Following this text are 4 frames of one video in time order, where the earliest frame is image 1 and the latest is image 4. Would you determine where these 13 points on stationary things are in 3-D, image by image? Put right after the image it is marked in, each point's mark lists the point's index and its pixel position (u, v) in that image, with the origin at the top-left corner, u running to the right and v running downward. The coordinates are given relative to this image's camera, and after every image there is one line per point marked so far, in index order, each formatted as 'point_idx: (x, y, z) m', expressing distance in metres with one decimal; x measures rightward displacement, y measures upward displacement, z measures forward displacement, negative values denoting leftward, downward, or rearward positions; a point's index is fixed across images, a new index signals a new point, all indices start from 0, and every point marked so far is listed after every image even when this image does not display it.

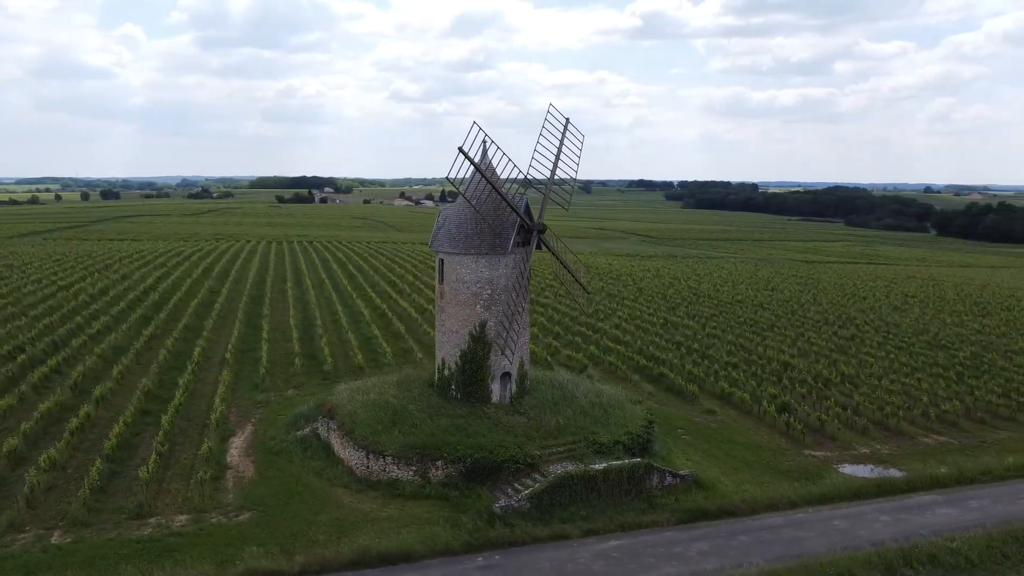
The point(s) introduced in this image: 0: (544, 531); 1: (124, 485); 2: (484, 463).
0: (+0.6, -4.6, +15.6) m
1: (-8.3, -4.2, +17.8) m
2: (-0.6, -3.7, +17.4) m
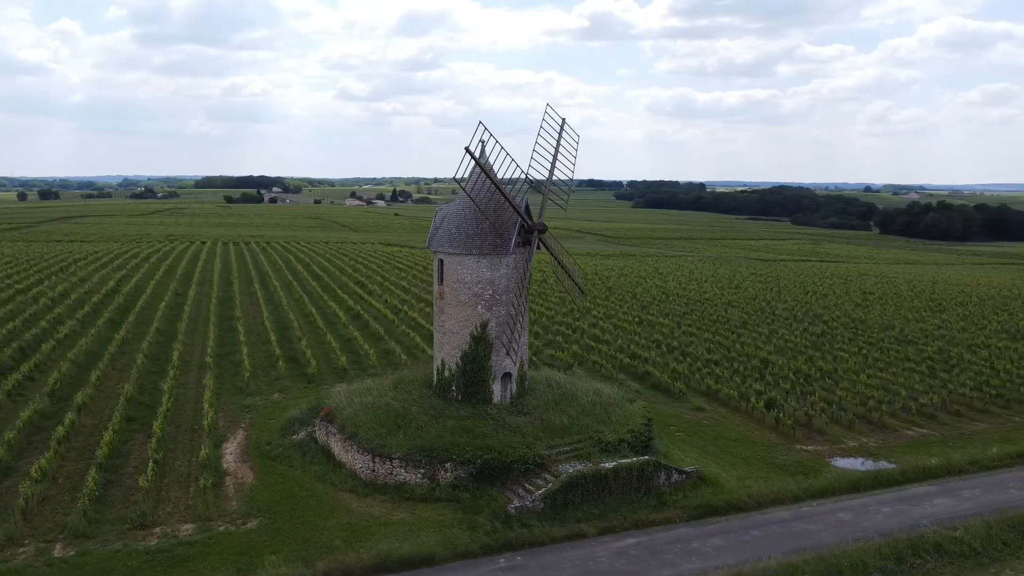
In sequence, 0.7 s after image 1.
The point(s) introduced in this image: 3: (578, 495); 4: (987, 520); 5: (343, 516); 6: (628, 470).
0: (+0.9, -4.6, +15.6) m
1: (-8.1, -4.3, +17.2) m
2: (-0.4, -3.7, +17.3) m
3: (+1.3, -4.2, +16.6) m
4: (+9.6, -4.7, +16.7) m
5: (-3.4, -4.6, +16.7) m
6: (+2.4, -3.8, +17.1) m
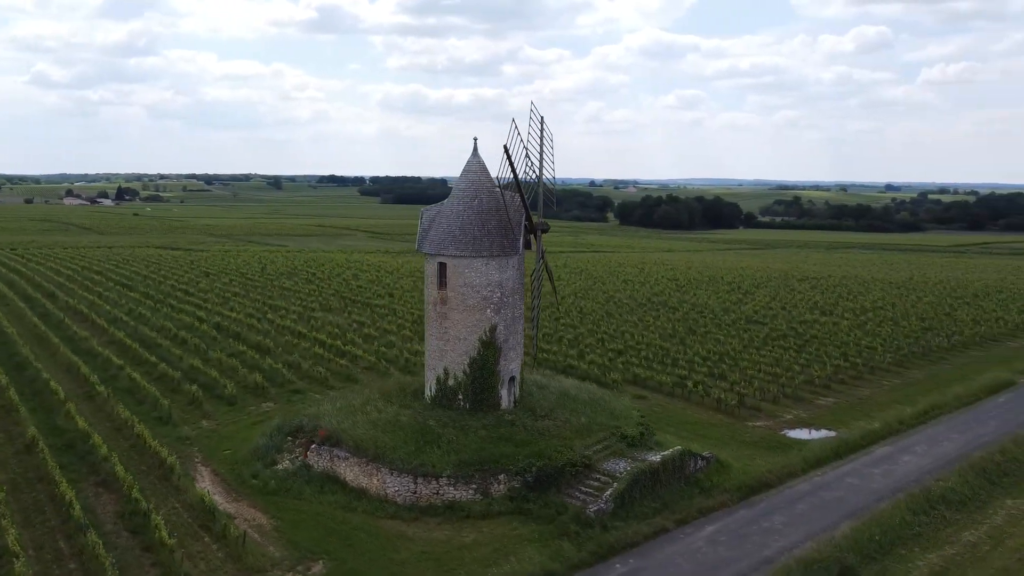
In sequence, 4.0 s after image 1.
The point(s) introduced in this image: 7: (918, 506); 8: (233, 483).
0: (+2.5, -4.6, +15.7) m
1: (-6.6, -4.7, +14.4) m
2: (+0.7, -3.7, +16.9) m
3: (+2.6, -4.1, +16.8) m
4: (+10.5, -4.3, +19.4) m
5: (-1.9, -4.8, +15.3) m
6: (+3.4, -3.7, +17.6) m
7: (+8.5, -4.6, +17.3) m
8: (-6.1, -4.3, +18.2) m
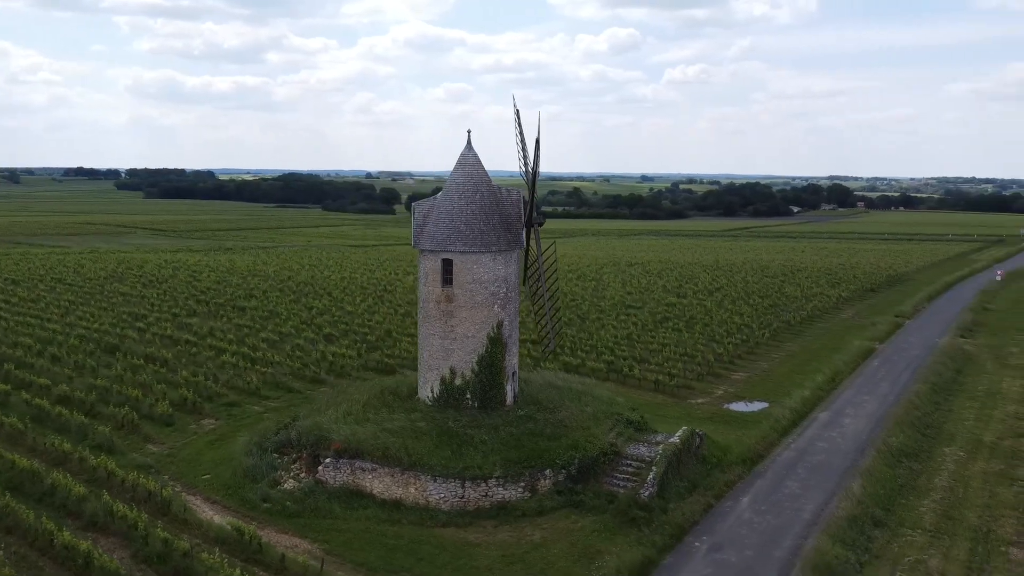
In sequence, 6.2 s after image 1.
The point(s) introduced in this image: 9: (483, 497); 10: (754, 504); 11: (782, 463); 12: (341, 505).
0: (+3.6, -4.3, +16.4) m
1: (-4.8, -4.8, +12.7) m
2: (+1.5, -3.6, +17.1) m
3: (+3.4, -3.9, +17.5) m
4: (+10.3, -3.8, +22.1) m
5: (-0.5, -4.7, +14.9) m
6: (+4.0, -3.4, +18.5) m
7: (+9.0, -4.1, +19.6) m
8: (-5.4, -4.4, +16.5) m
9: (-0.5, -4.1, +16.2) m
10: (+4.9, -4.4, +16.8) m
11: (+6.3, -4.1, +19.3) m
12: (-3.4, -4.3, +16.4) m
